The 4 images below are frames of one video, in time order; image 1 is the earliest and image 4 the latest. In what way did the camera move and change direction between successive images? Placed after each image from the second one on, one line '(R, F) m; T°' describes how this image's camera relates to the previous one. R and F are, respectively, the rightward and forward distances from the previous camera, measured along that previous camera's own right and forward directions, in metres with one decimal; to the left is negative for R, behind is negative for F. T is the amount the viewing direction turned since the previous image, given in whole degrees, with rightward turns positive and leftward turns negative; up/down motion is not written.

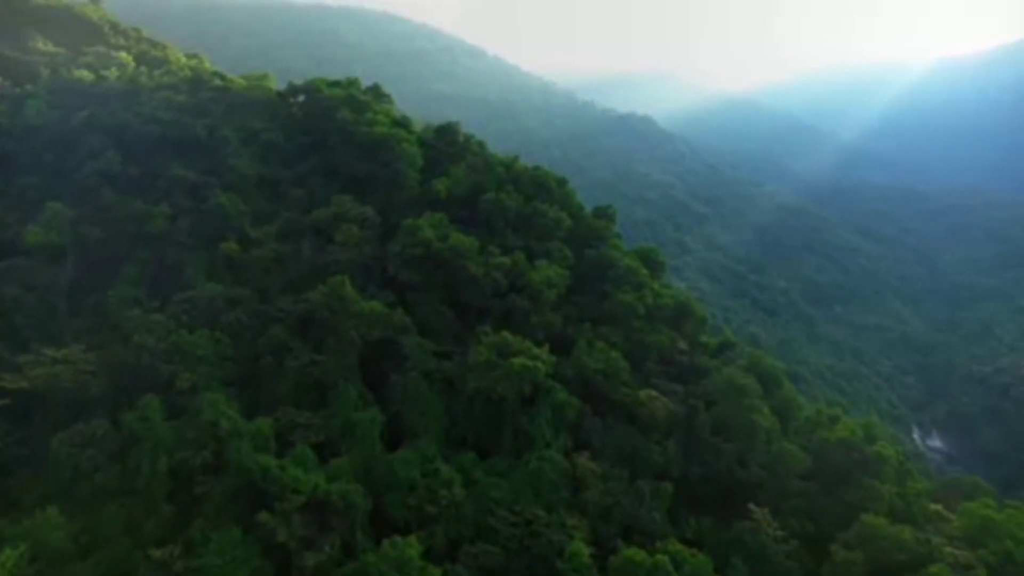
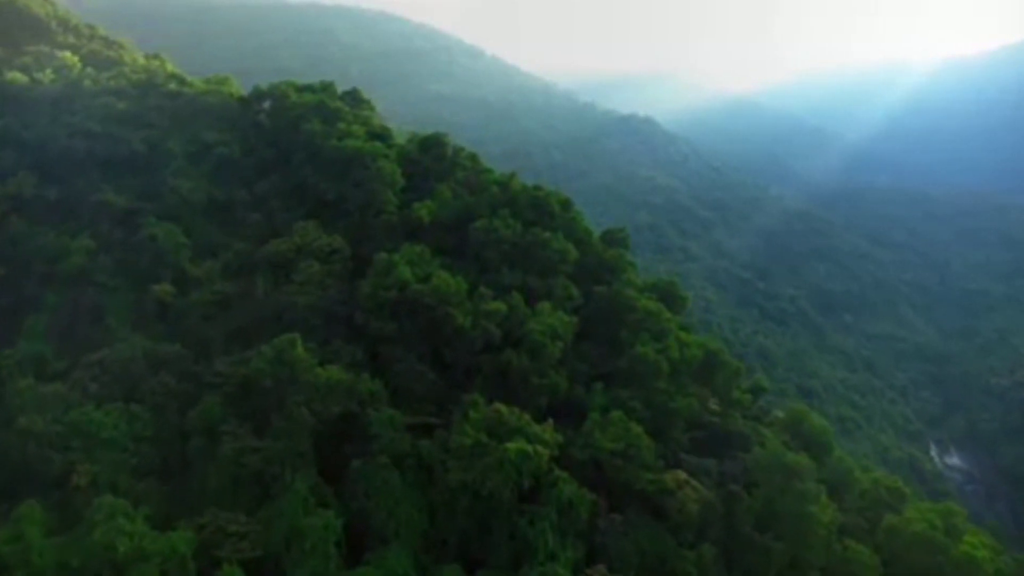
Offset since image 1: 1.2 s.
(+0.1, +3.3) m; 0°
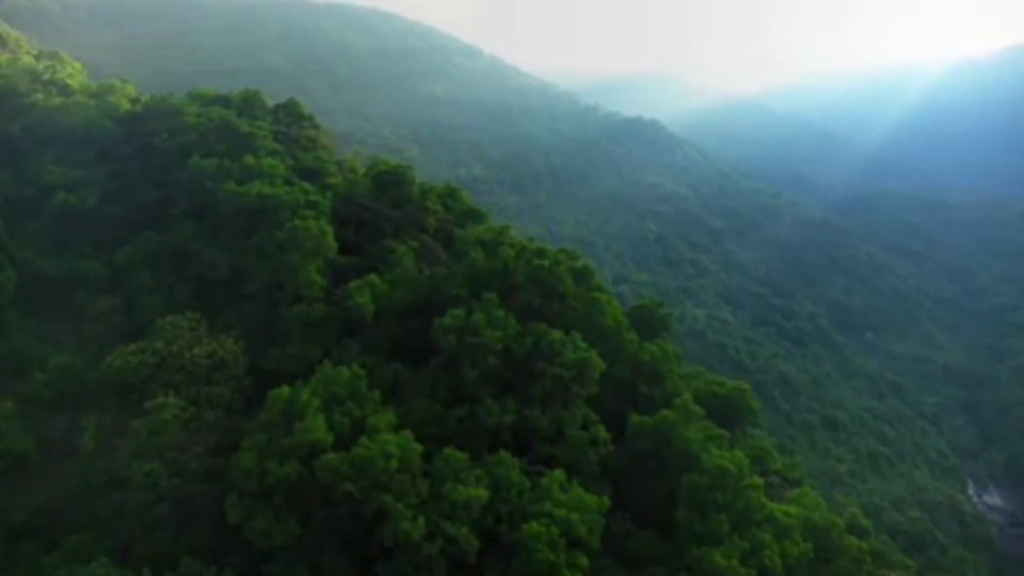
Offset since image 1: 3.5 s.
(+0.1, +6.3) m; 0°
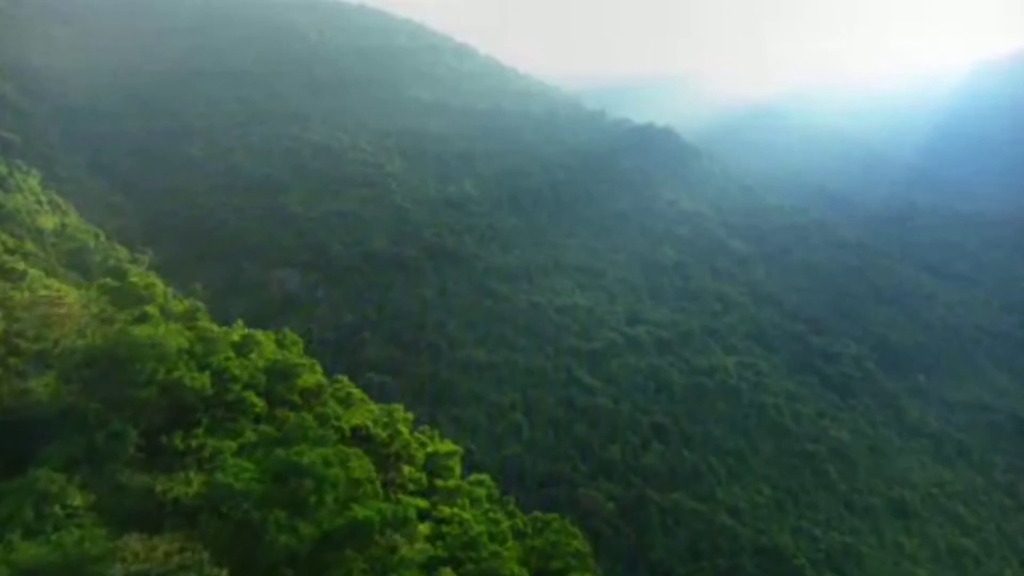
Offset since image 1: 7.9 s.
(+0.2, +12.3) m; 0°
